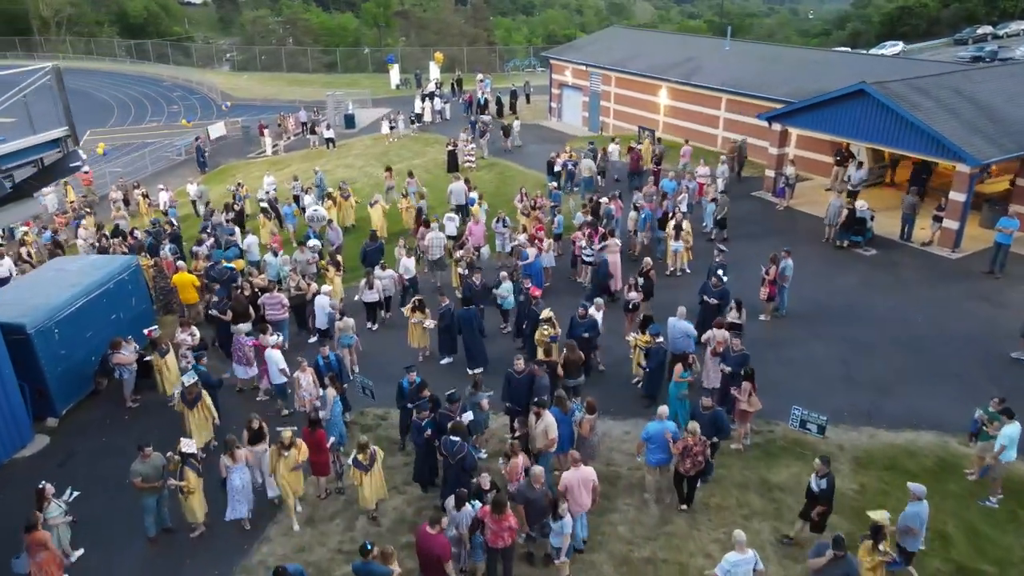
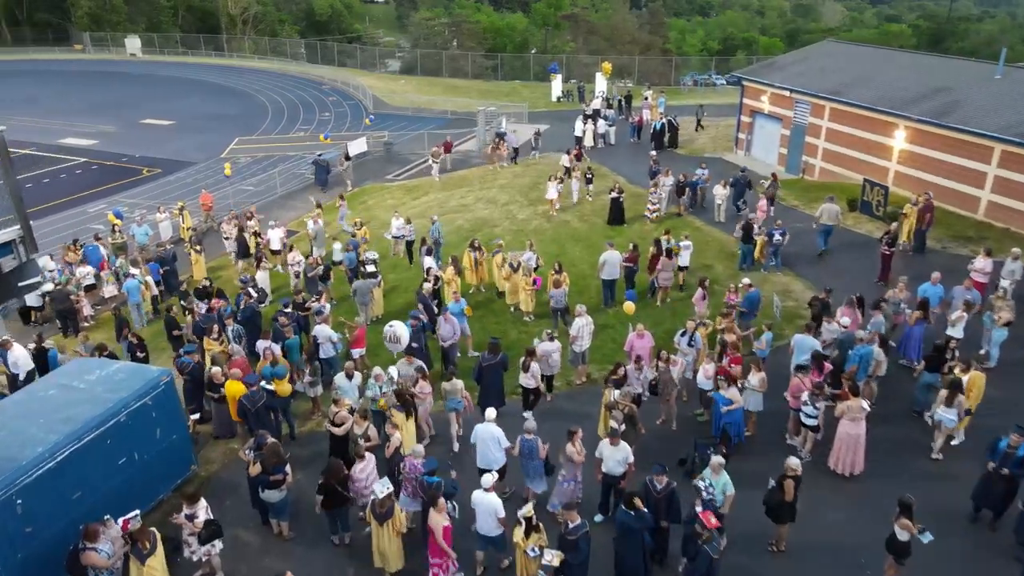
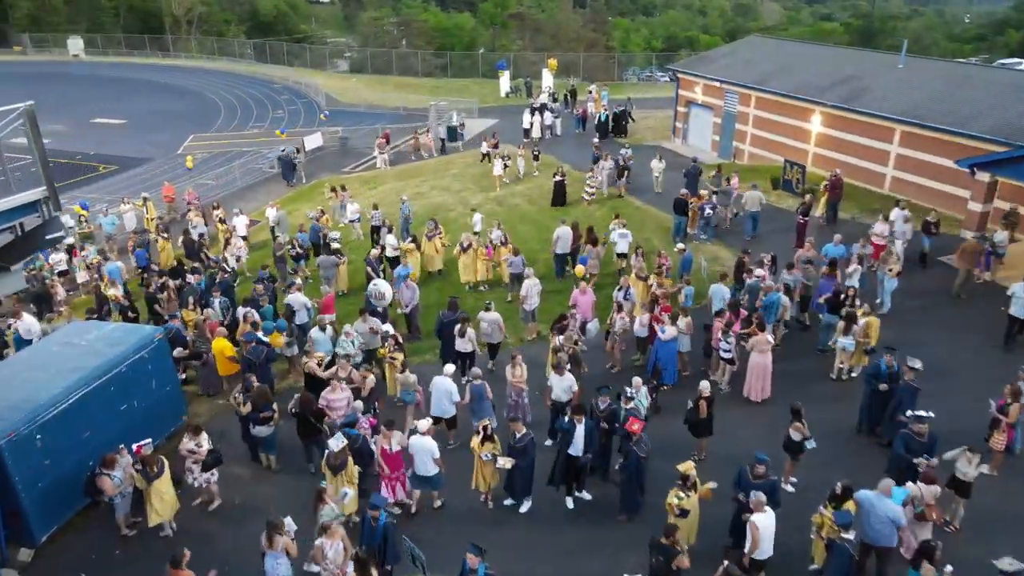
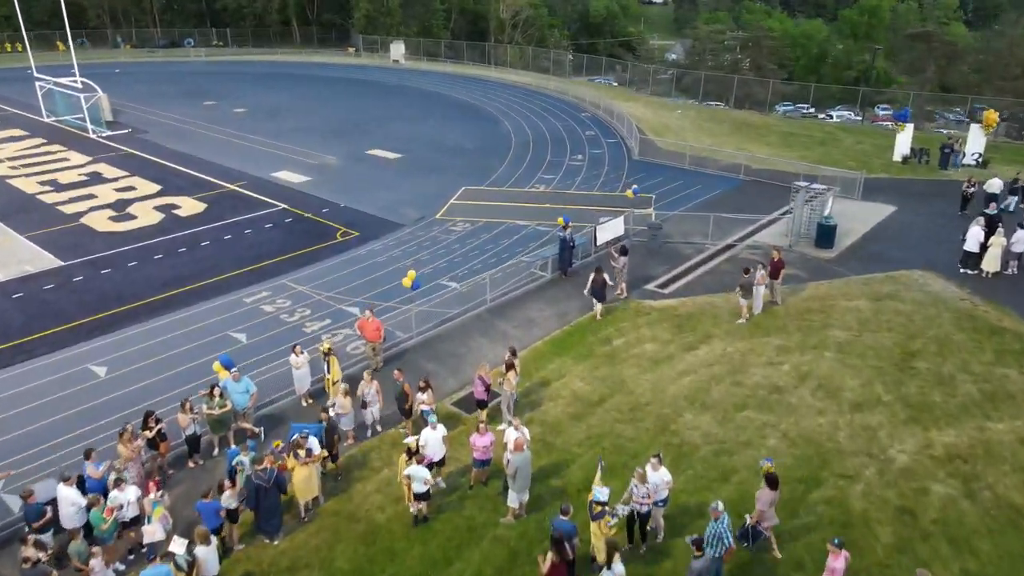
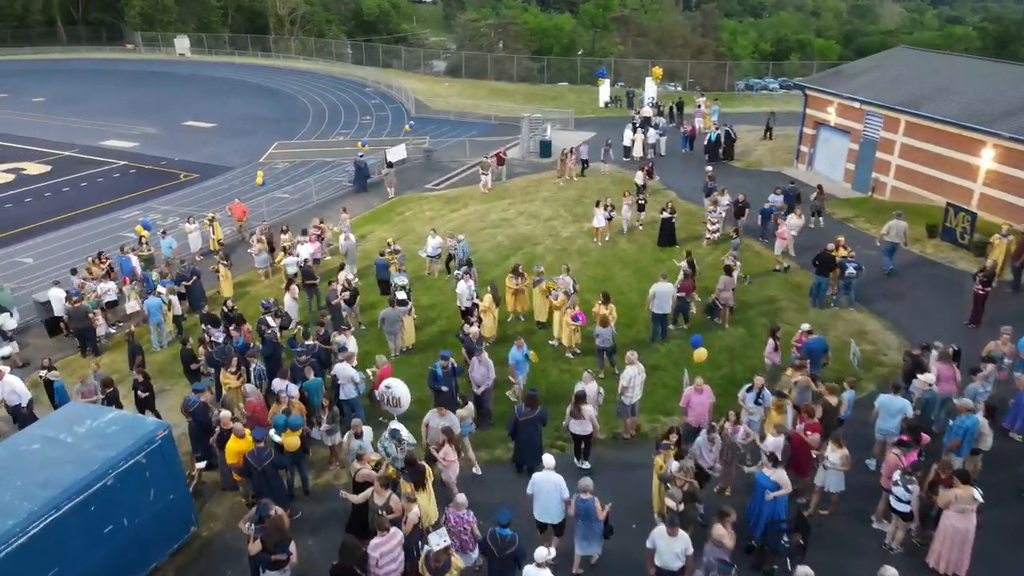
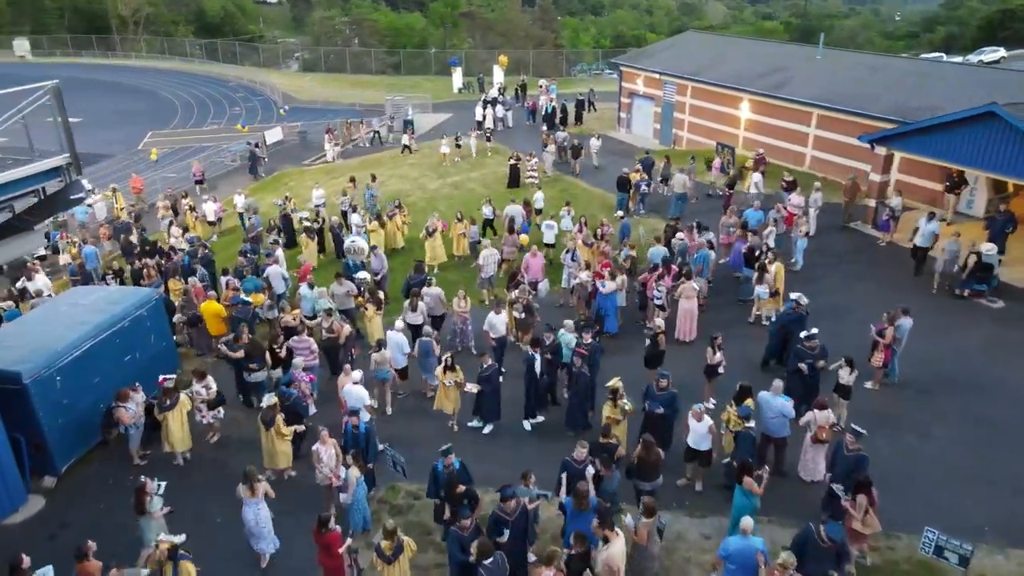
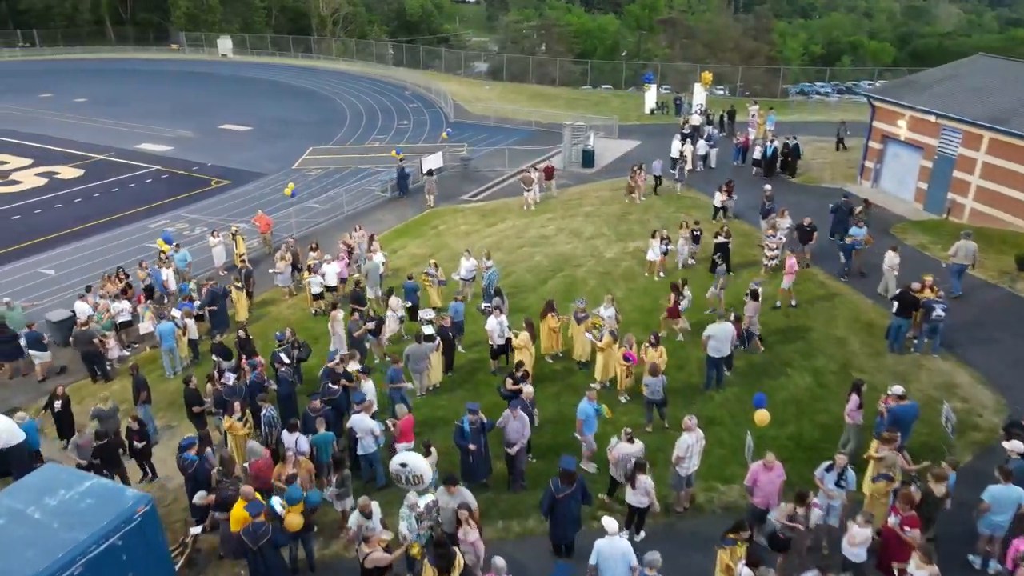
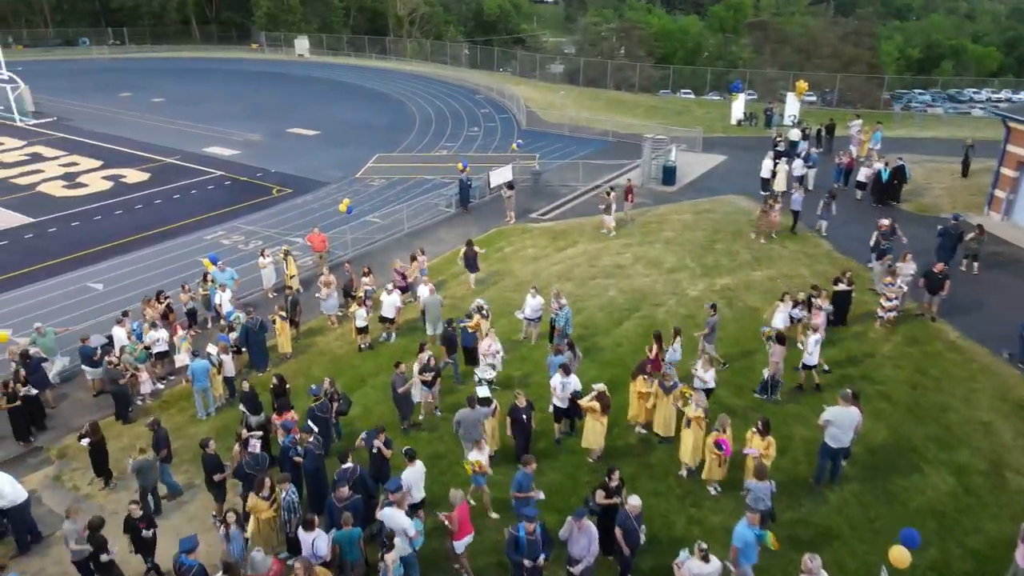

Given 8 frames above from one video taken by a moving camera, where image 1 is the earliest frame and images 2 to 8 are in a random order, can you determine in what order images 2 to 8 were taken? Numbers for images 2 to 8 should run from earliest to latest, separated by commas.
6, 3, 2, 5, 7, 8, 4
